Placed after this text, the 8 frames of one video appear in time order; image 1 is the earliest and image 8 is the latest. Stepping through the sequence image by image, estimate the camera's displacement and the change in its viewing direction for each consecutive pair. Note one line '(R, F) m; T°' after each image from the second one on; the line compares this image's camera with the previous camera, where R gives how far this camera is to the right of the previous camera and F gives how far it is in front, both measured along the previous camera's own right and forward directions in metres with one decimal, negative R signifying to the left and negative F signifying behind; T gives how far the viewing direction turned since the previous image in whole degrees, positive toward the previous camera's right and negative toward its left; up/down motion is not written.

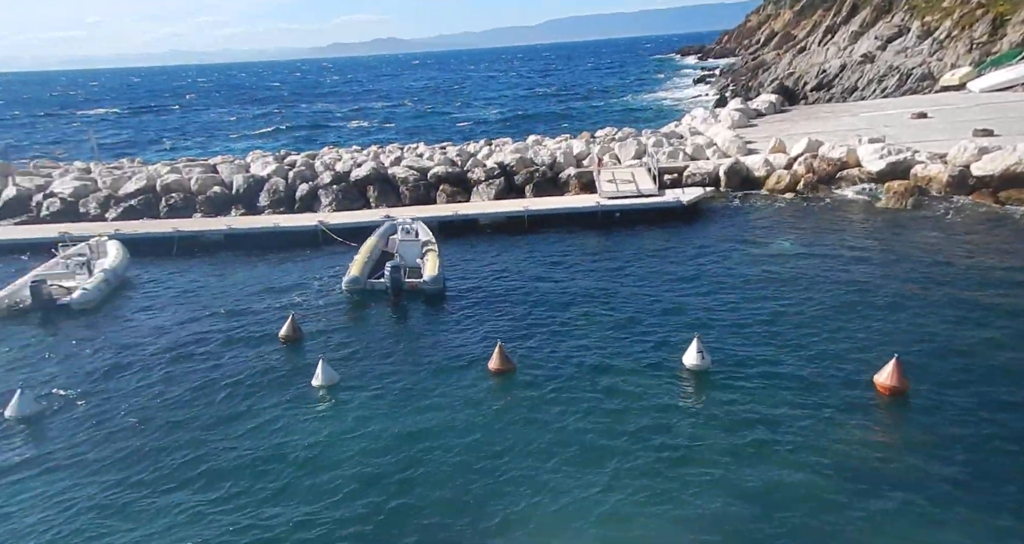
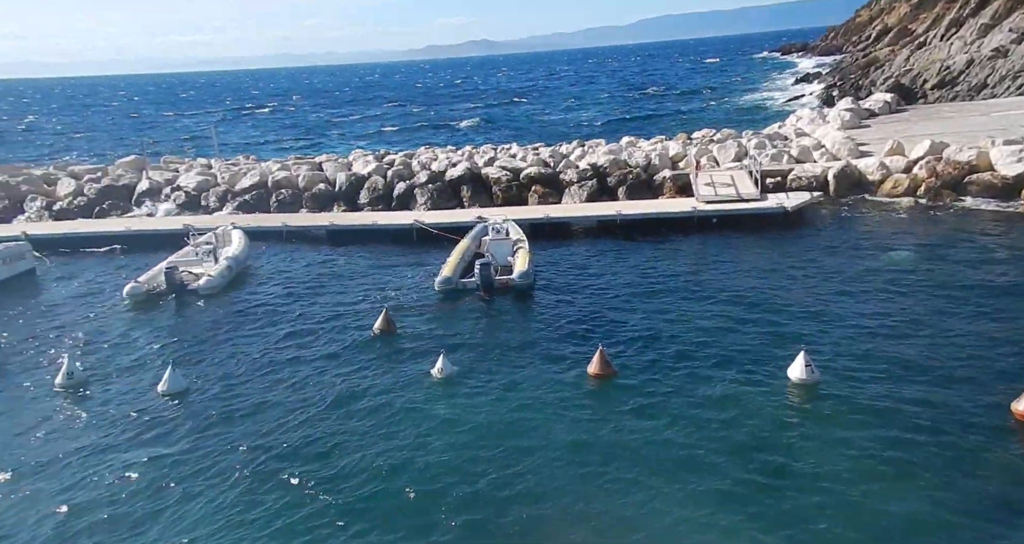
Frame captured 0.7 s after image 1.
(0.0, +0.1) m; -7°
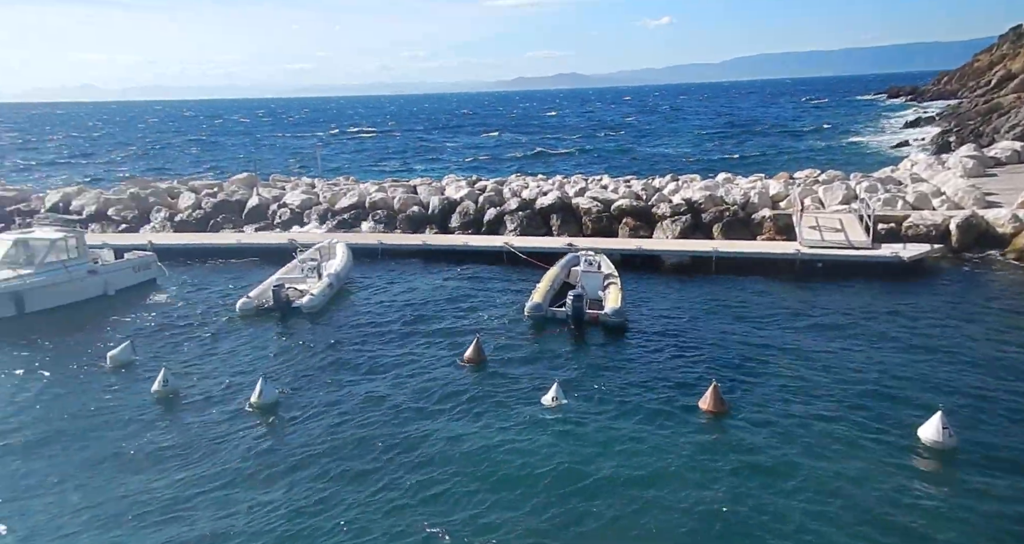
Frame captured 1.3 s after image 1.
(-0.3, -0.2) m; -6°
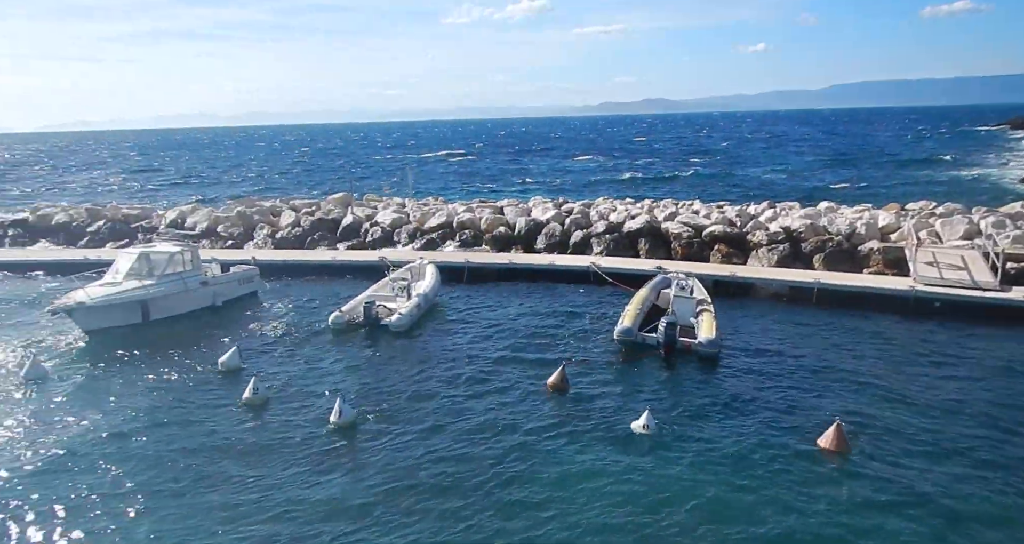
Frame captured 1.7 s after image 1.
(-0.3, +0.1) m; -6°
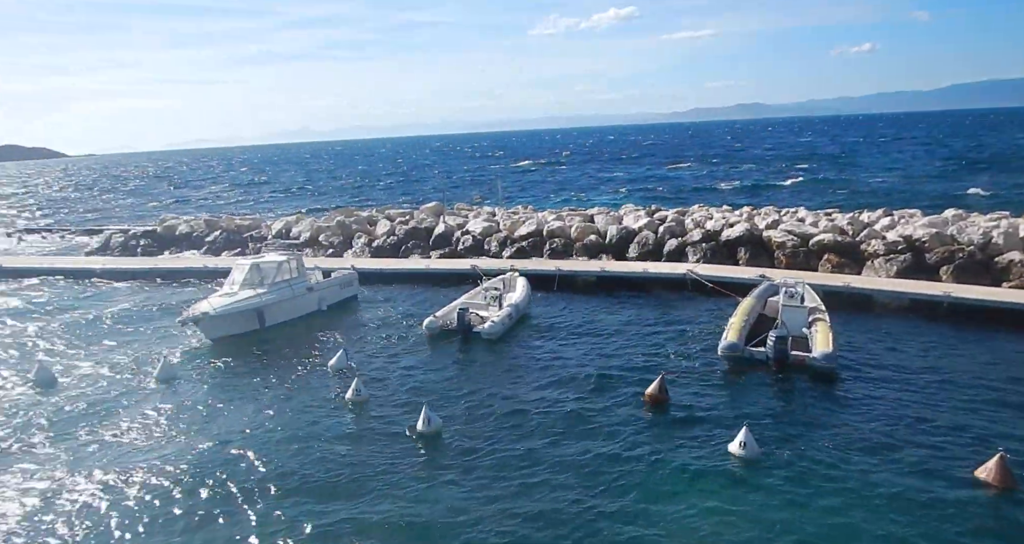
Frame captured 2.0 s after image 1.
(-0.2, +0.6) m; -6°
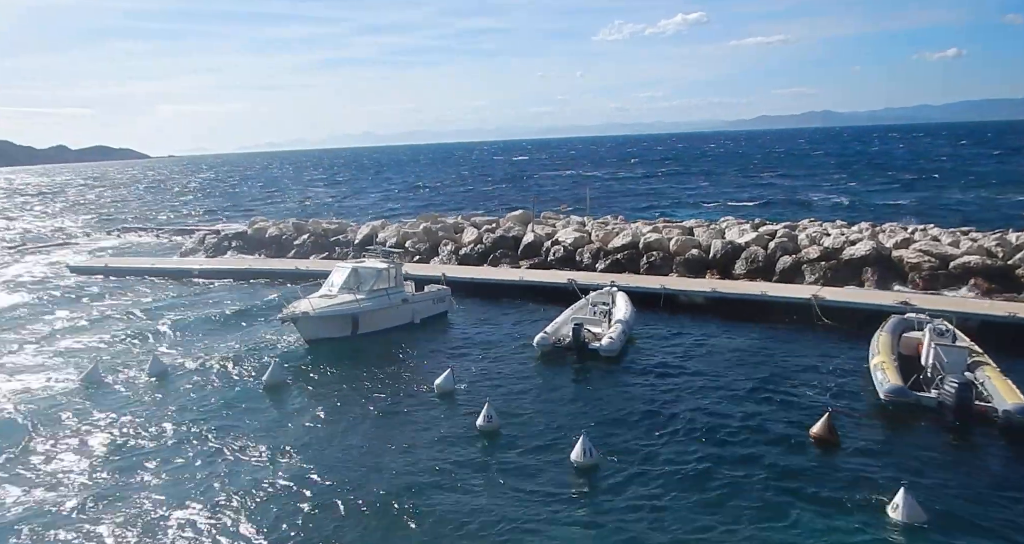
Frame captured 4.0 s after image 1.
(-1.0, +1.1) m; -5°
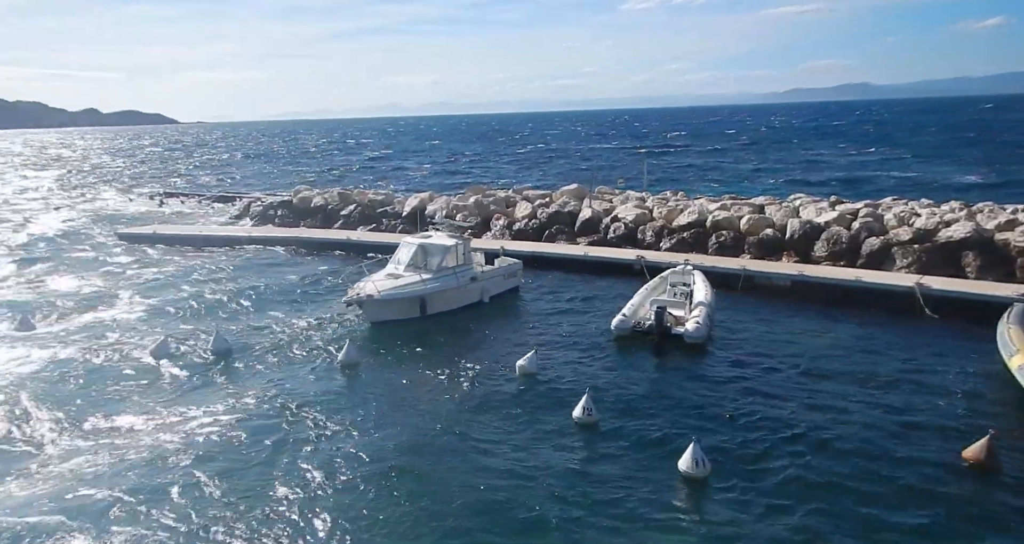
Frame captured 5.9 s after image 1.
(-1.3, +0.9) m; -2°
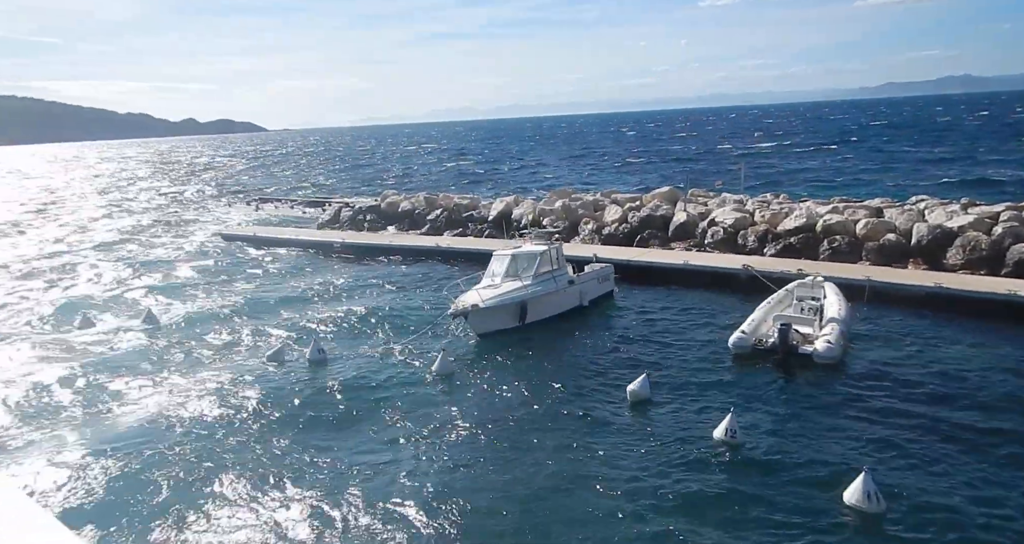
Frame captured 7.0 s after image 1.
(-0.7, +1.3) m; -6°
